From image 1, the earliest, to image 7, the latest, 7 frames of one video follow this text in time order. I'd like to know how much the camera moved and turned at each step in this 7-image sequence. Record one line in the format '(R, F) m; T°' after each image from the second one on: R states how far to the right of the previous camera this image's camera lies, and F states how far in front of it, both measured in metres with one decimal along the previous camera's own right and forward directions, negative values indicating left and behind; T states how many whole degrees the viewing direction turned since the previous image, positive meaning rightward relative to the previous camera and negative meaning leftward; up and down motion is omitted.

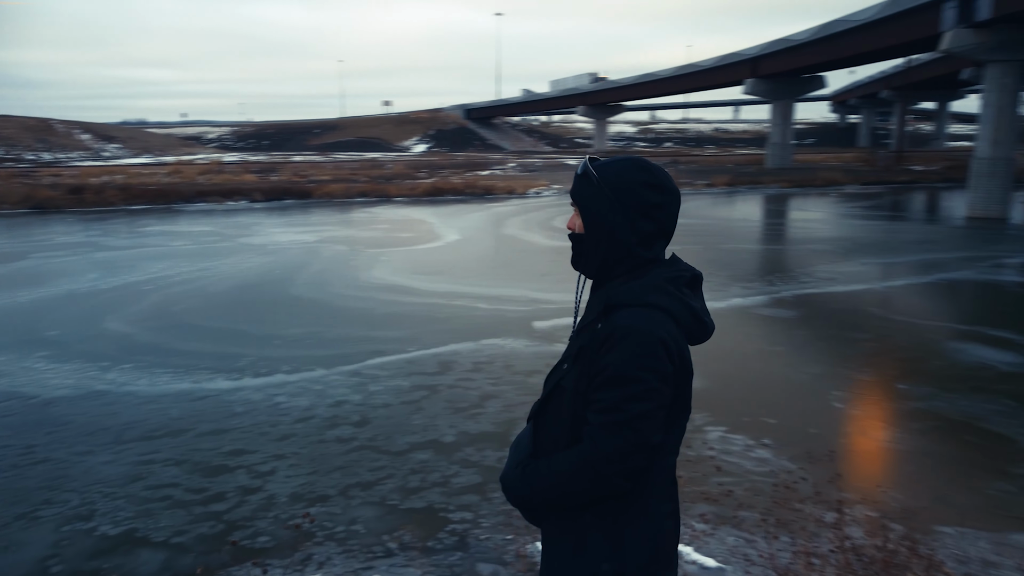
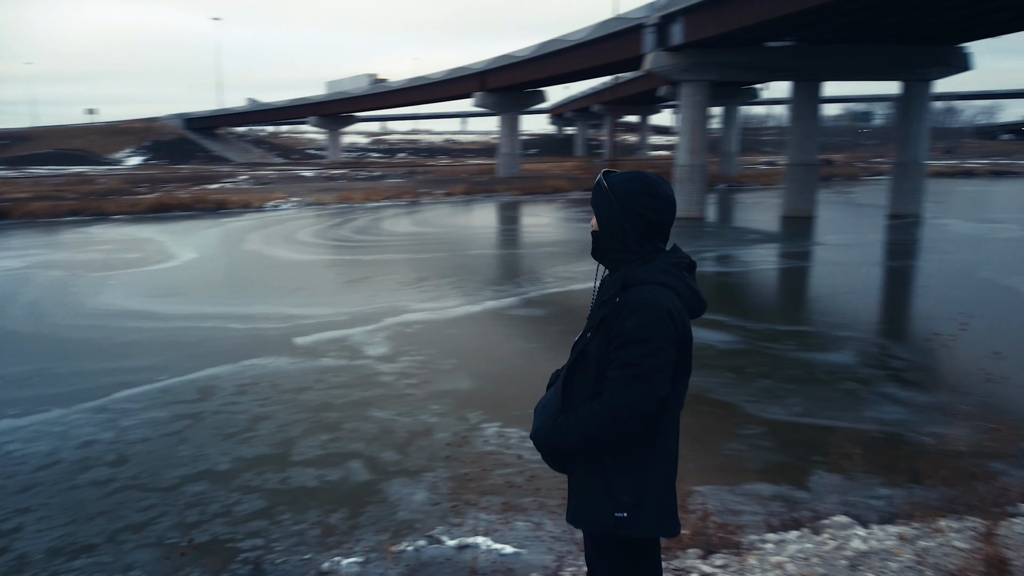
(-0.4, -0.1) m; +18°
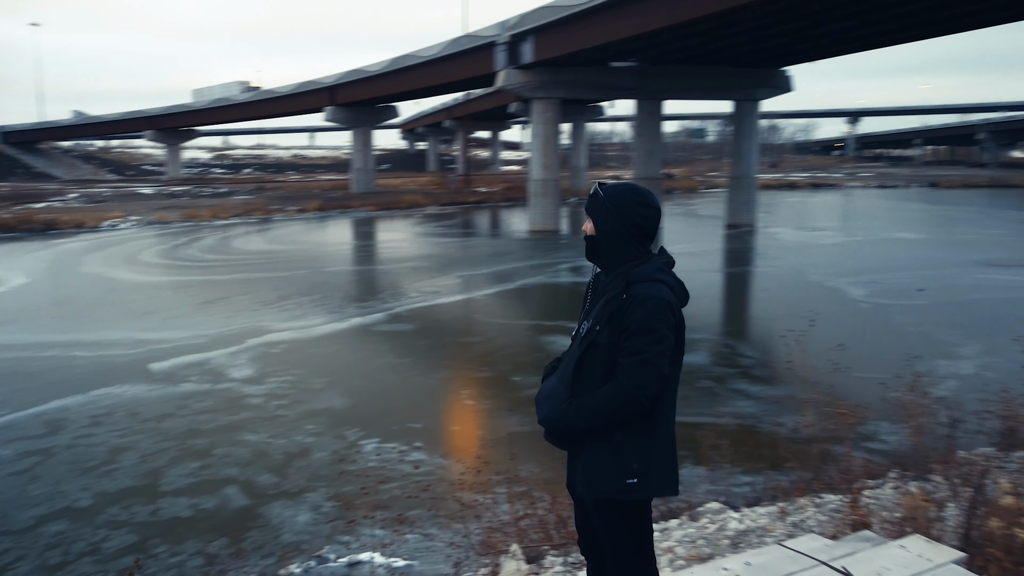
(-0.2, -0.1) m; +10°
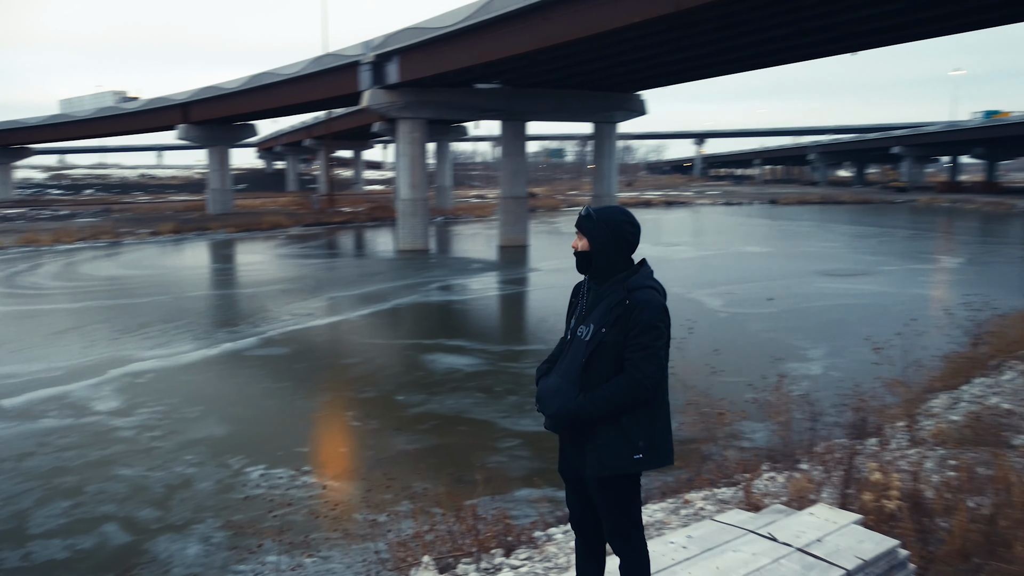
(-0.3, -0.2) m; +10°
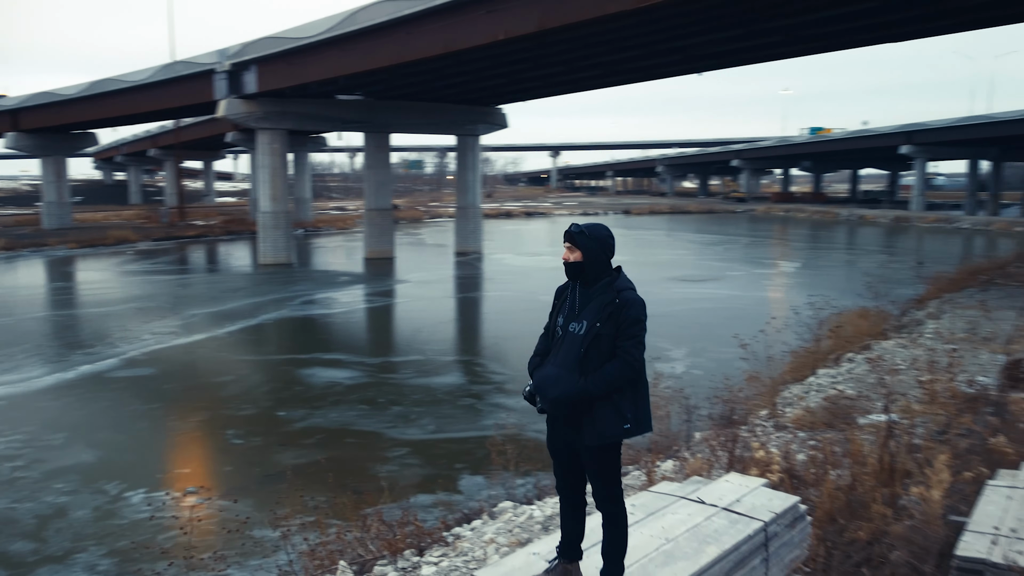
(-0.3, -0.3) m; +10°
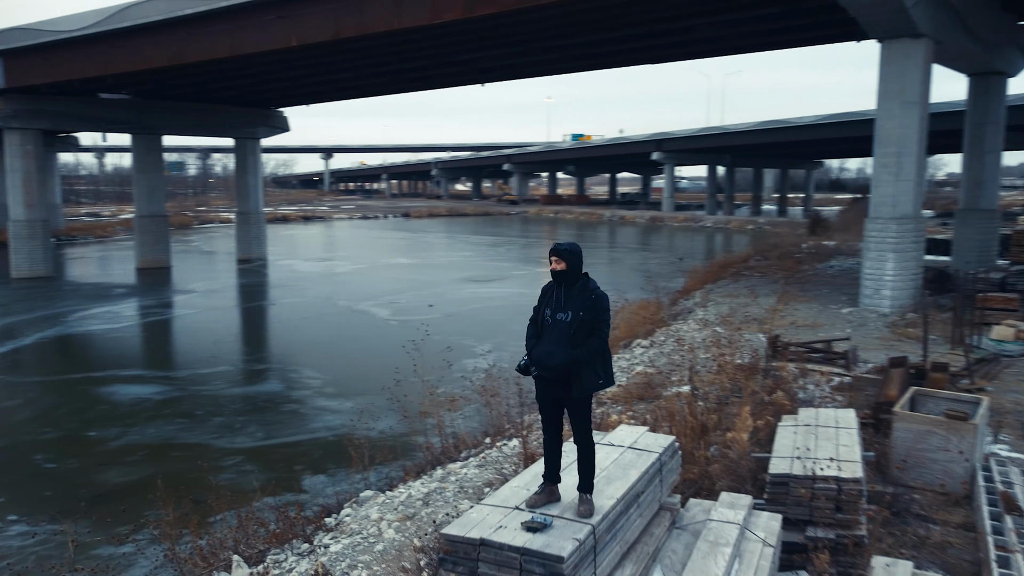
(-0.7, -0.7) m; +16°
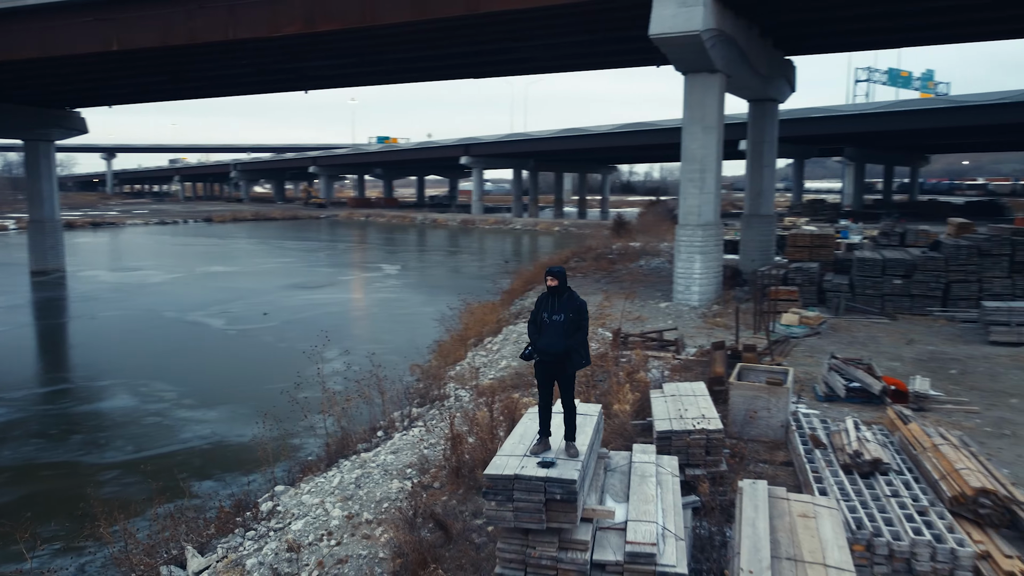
(-0.9, -1.0) m; +14°
